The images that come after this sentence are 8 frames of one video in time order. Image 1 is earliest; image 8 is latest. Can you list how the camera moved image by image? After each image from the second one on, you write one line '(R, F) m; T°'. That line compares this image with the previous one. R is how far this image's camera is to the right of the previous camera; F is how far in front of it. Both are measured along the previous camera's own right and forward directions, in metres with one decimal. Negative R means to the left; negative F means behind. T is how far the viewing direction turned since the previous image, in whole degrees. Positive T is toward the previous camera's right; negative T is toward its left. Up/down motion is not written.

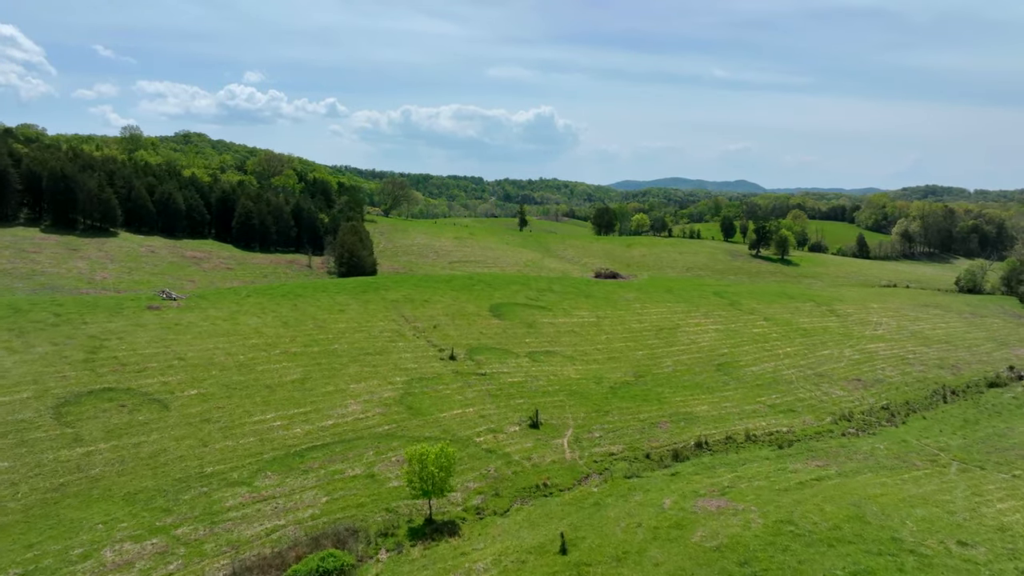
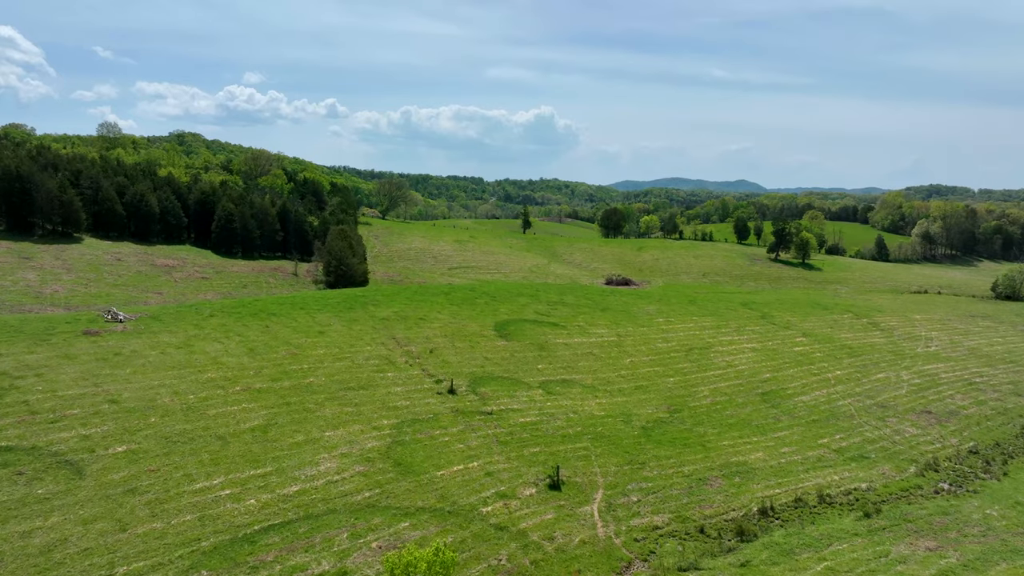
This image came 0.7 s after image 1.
(-0.4, +6.0) m; 0°
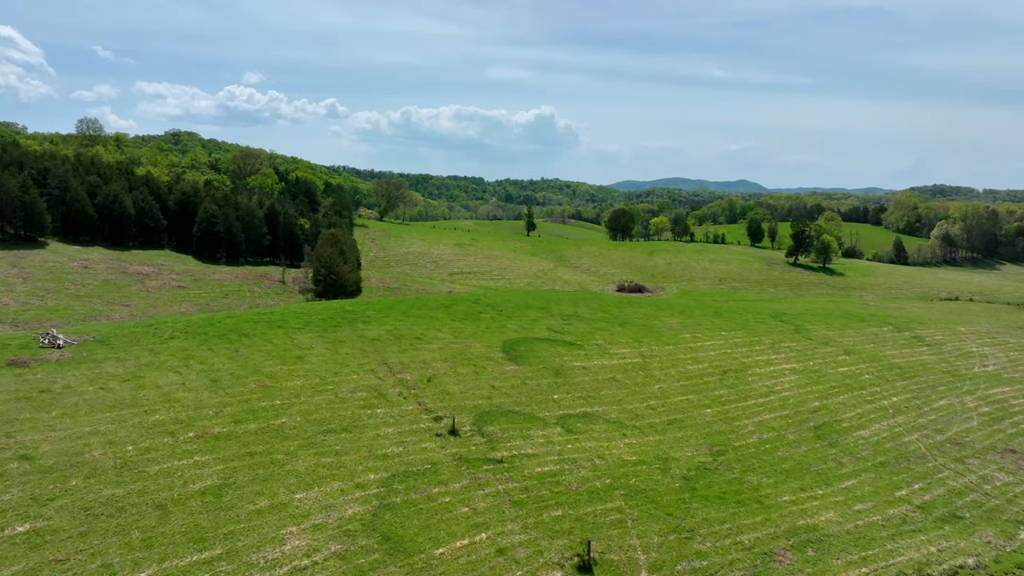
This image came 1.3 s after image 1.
(-0.4, +5.0) m; 0°
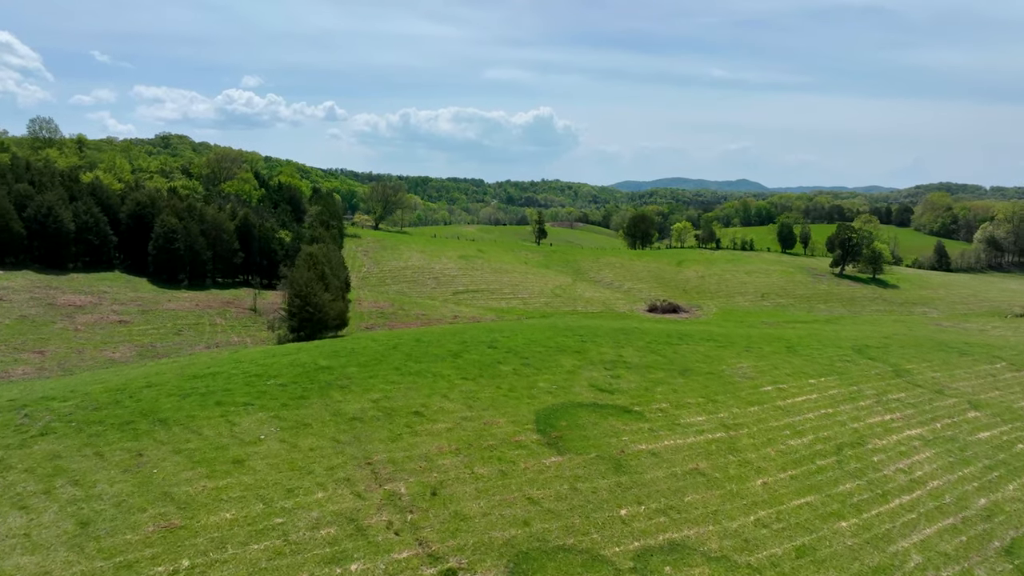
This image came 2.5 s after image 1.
(-1.1, +9.9) m; 0°
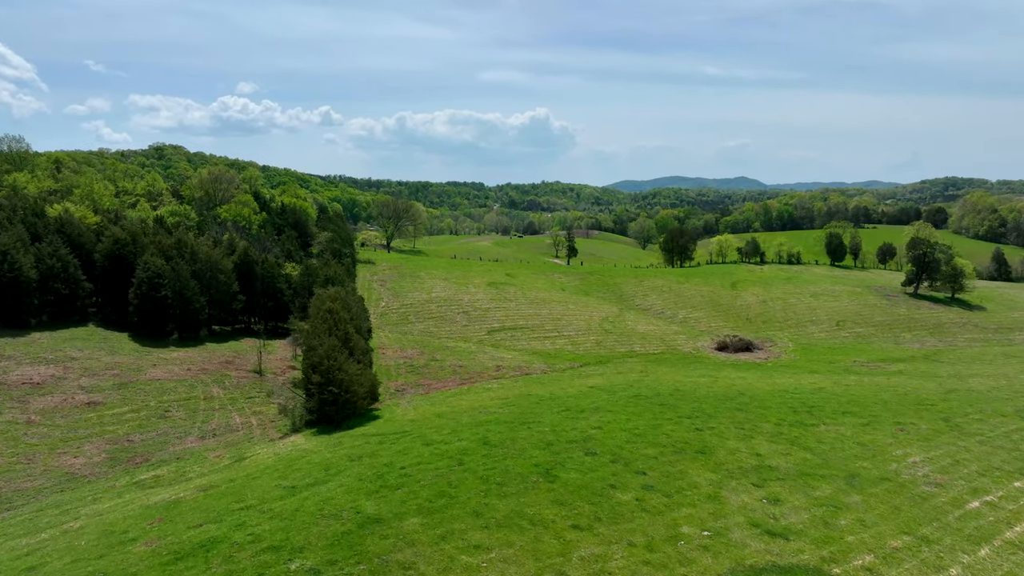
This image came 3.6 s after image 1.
(-3.2, +8.9) m; 0°
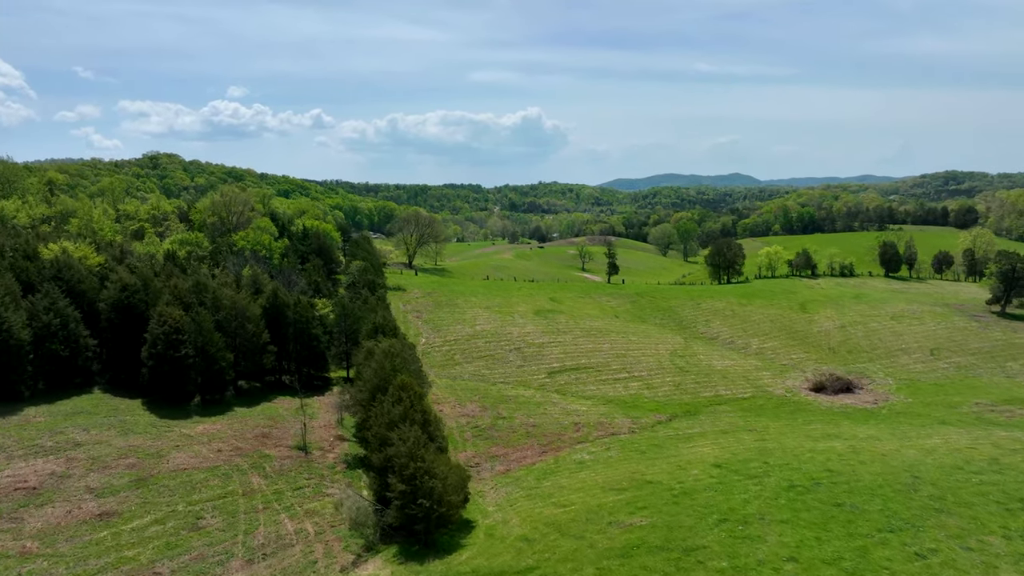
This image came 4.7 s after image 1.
(-4.2, +7.0) m; 0°
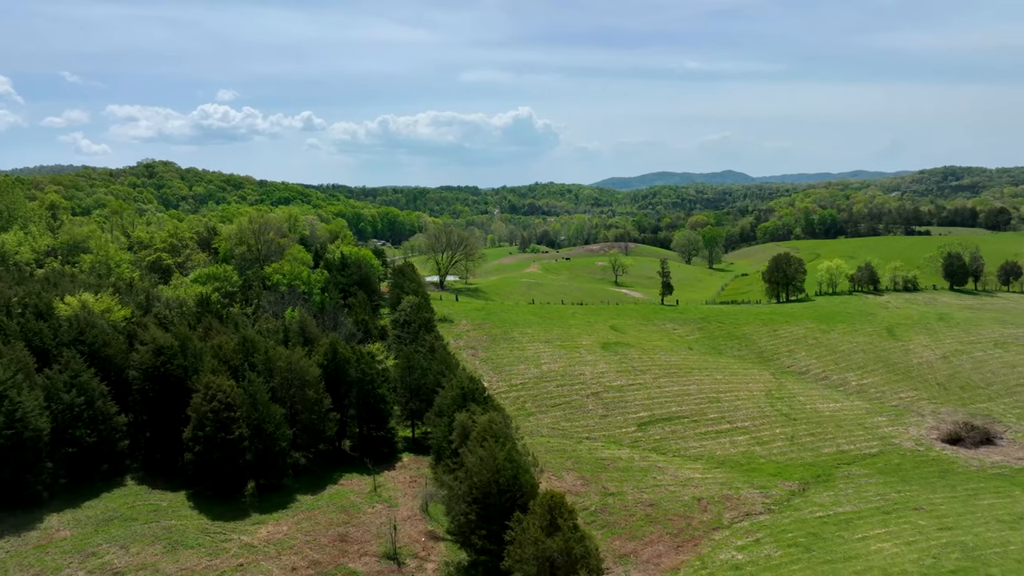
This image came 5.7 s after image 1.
(-4.9, +6.5) m; +1°
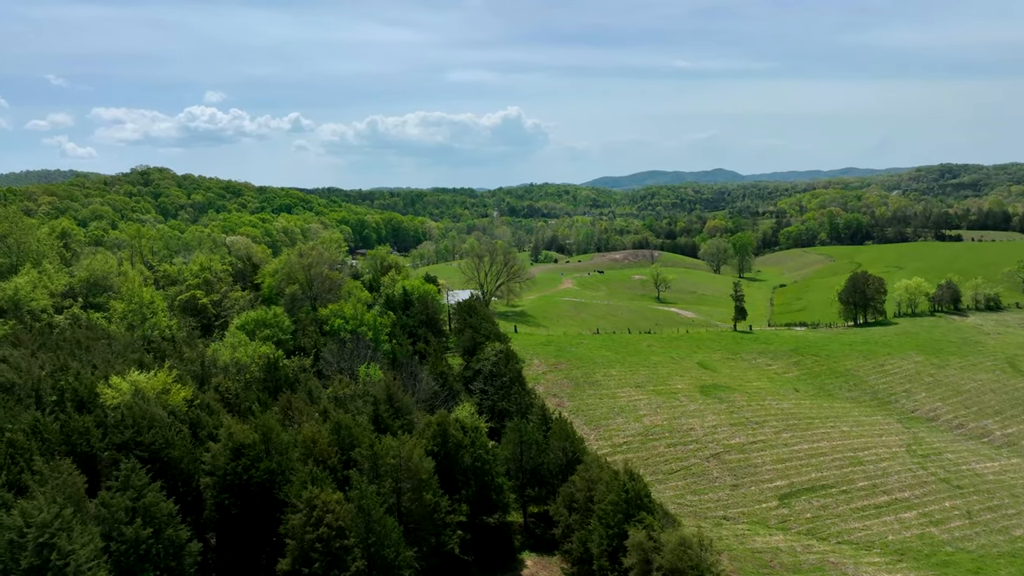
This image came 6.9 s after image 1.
(-5.8, +6.9) m; +1°
